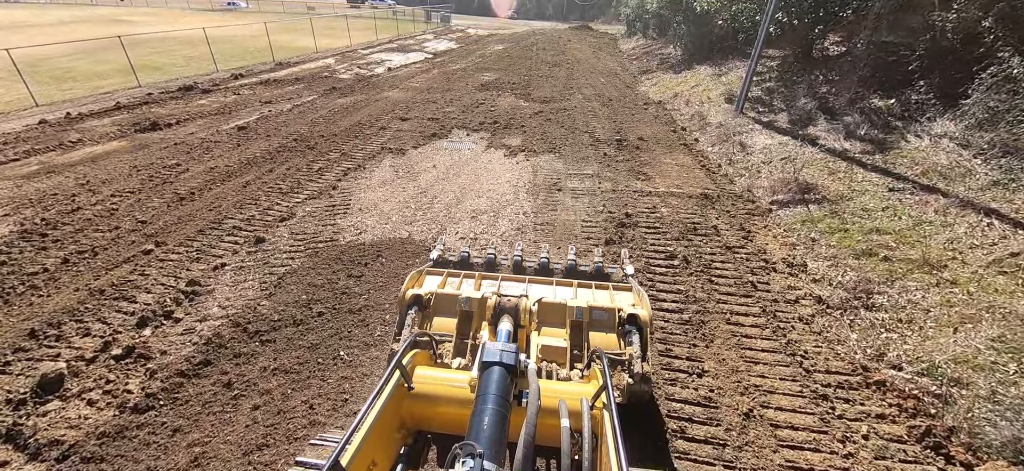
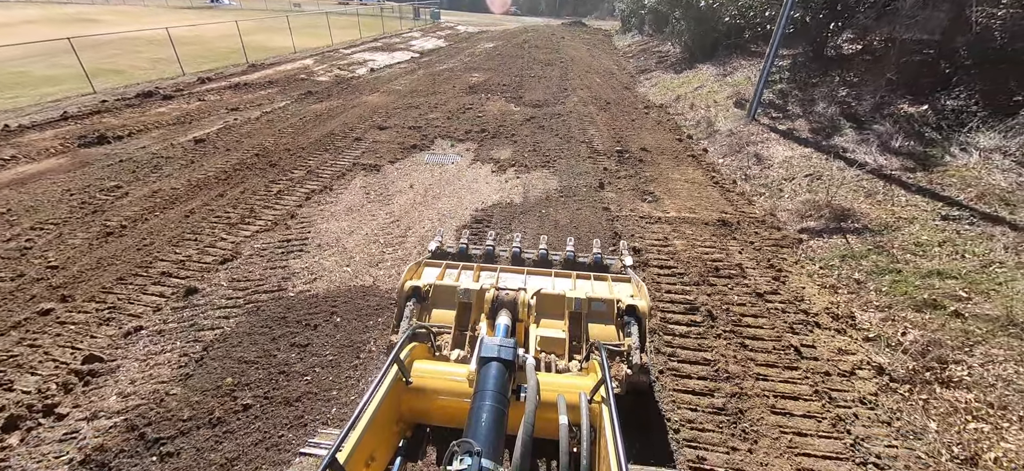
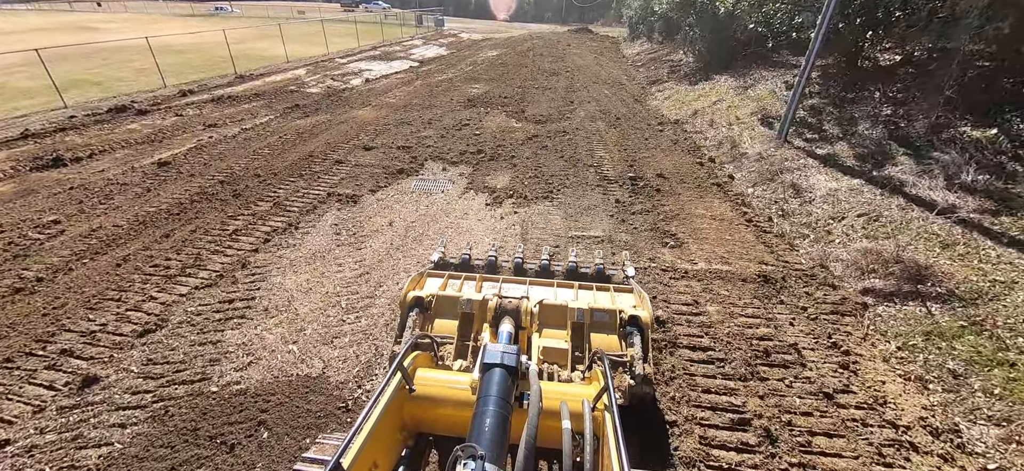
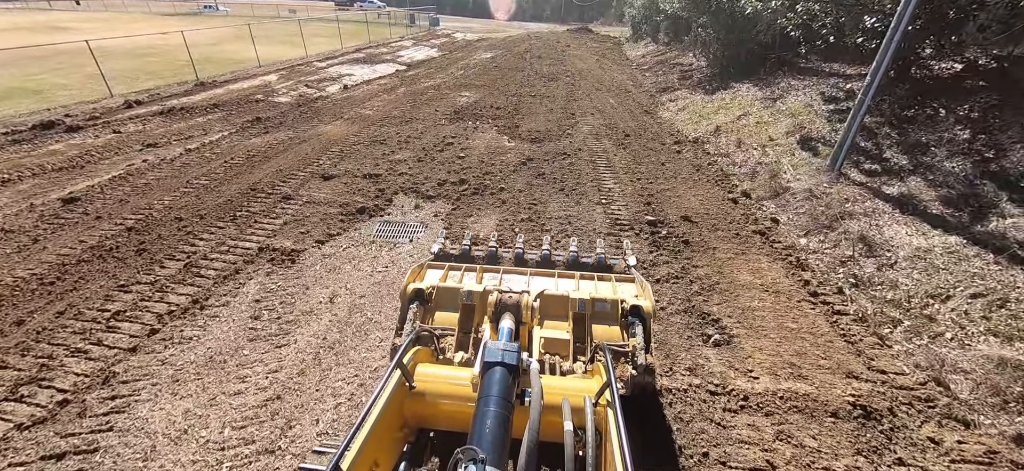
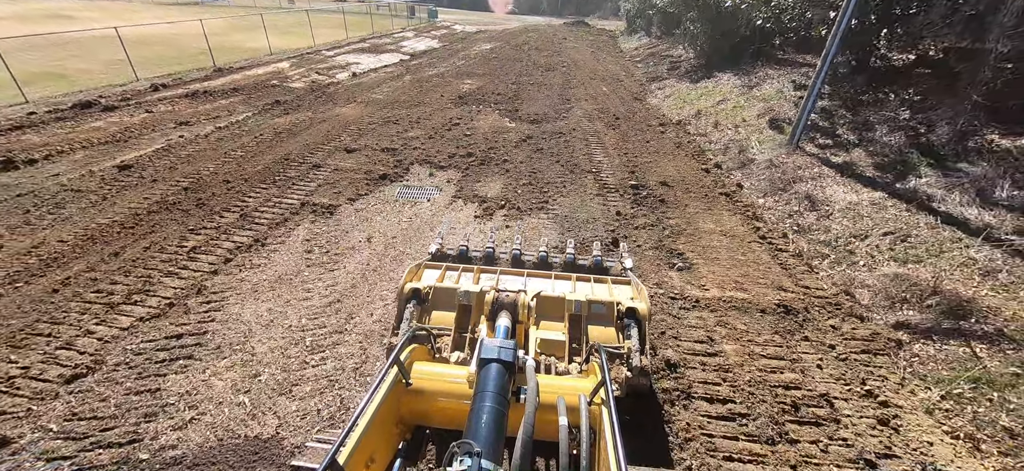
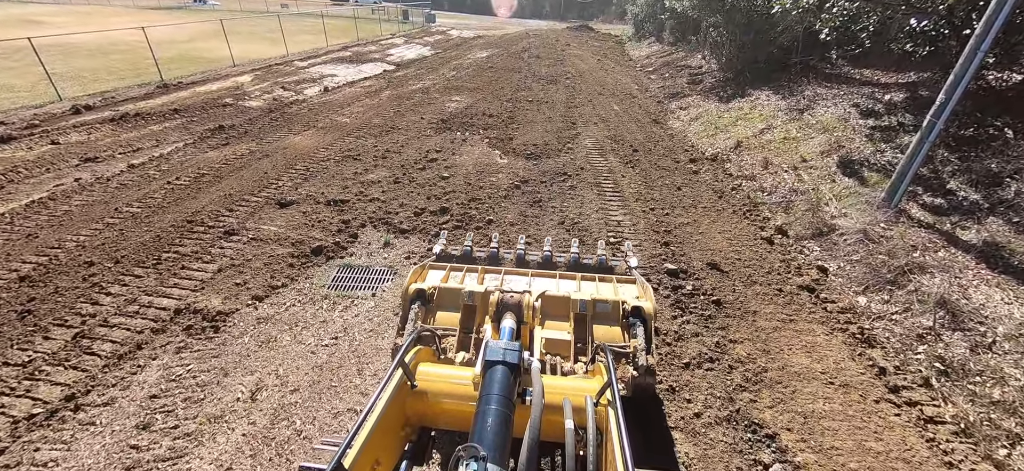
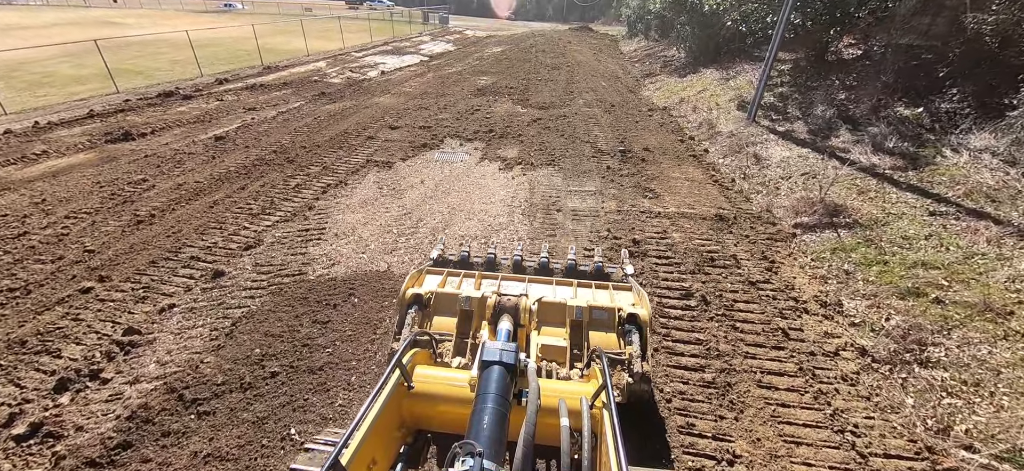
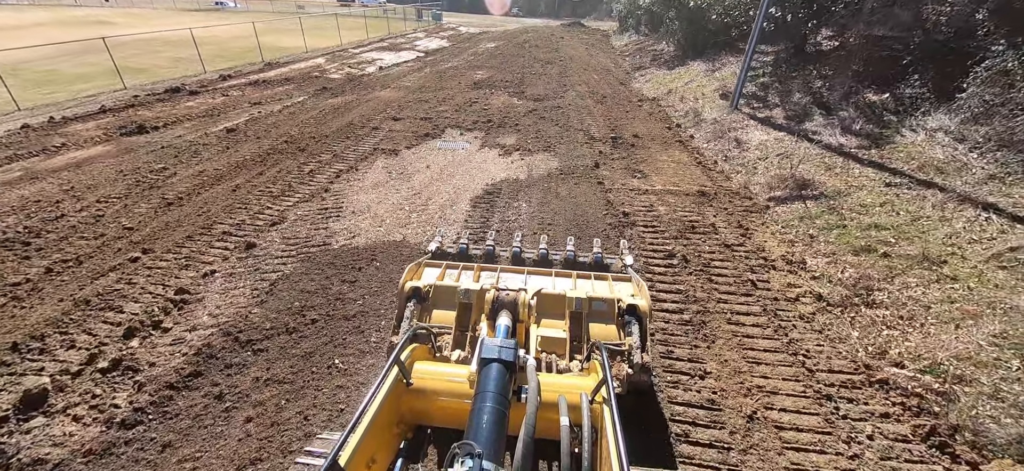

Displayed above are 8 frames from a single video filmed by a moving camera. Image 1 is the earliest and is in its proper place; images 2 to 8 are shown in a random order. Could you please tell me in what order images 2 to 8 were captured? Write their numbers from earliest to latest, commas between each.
7, 3, 4, 6, 5, 2, 8
